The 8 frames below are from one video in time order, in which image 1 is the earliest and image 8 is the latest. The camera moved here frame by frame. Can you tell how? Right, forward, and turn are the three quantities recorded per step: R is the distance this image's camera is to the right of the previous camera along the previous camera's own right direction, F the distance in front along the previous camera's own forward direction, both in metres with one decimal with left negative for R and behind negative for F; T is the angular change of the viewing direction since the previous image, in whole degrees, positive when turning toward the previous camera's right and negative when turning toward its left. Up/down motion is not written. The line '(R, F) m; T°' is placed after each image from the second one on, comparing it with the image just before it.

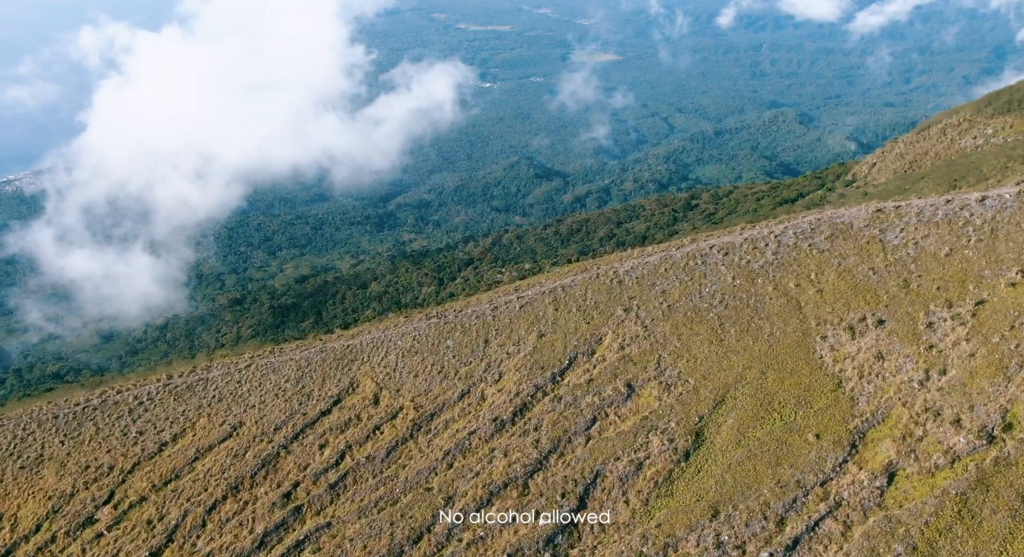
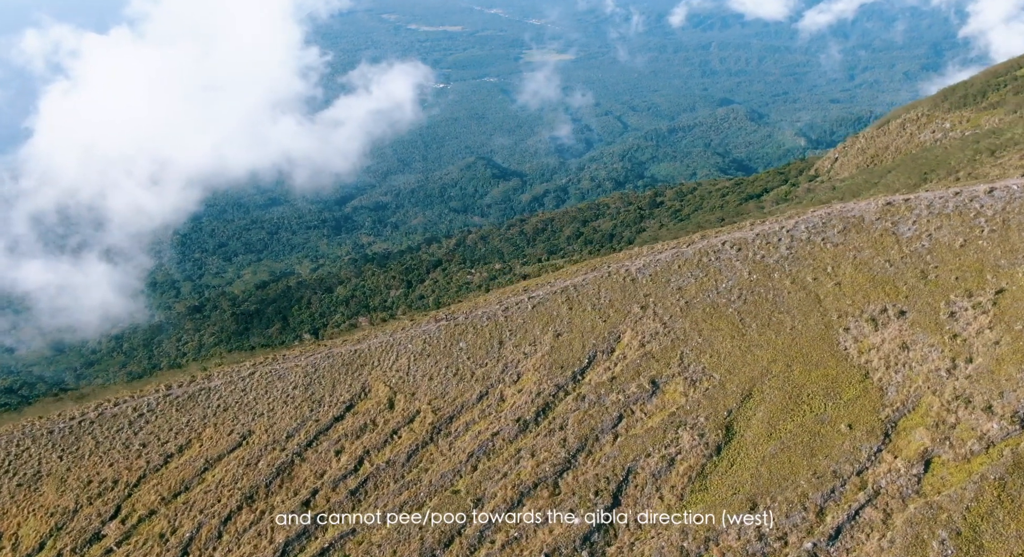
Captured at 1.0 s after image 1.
(-2.7, +0.1) m; +3°
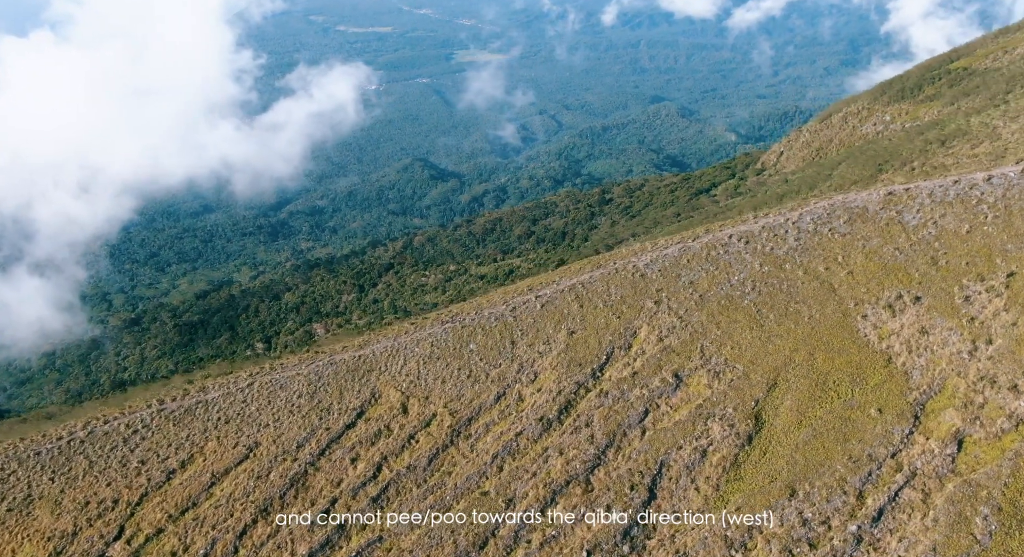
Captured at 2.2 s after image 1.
(-3.4, +0.2) m; +4°
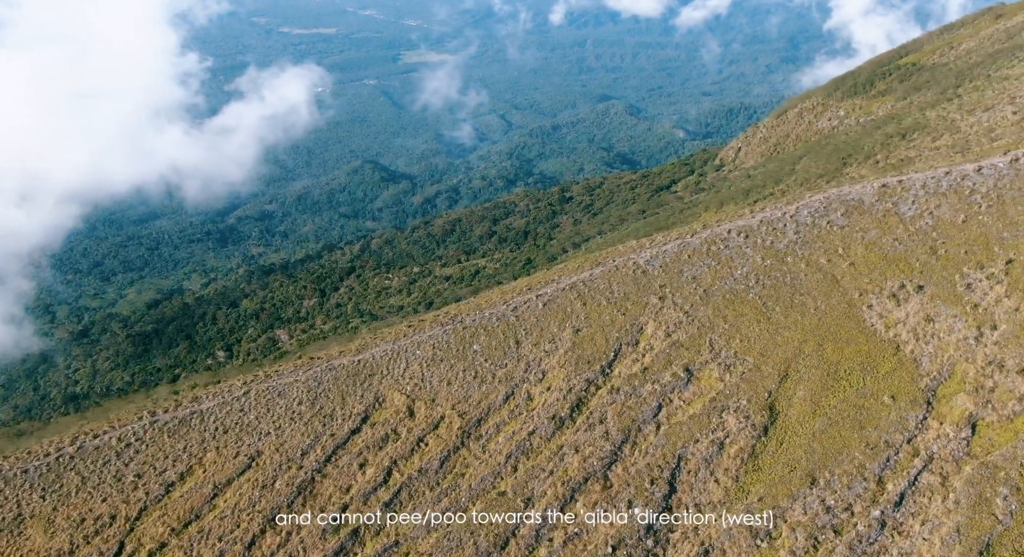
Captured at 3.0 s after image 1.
(-2.4, +0.1) m; +3°
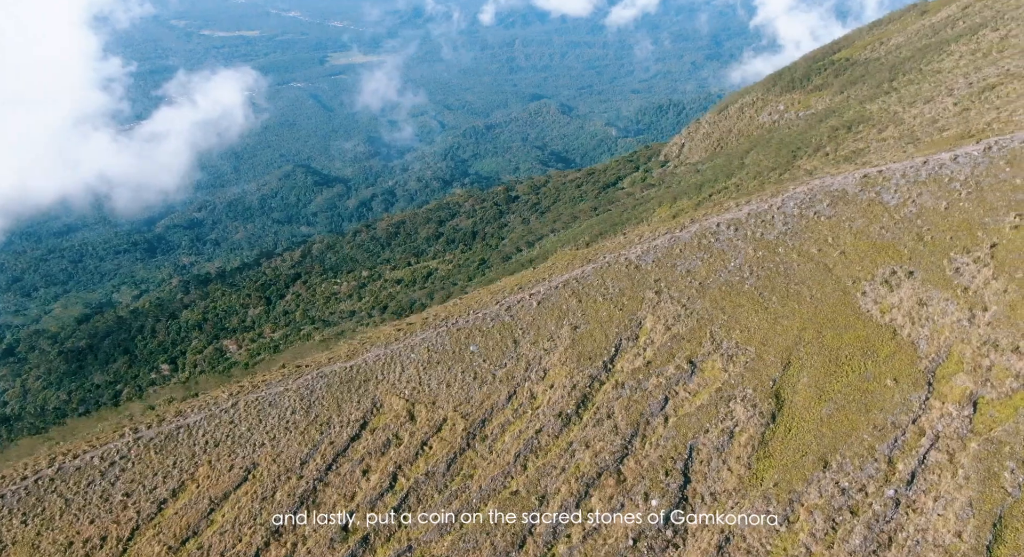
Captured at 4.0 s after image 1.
(-2.8, +0.1) m; +4°
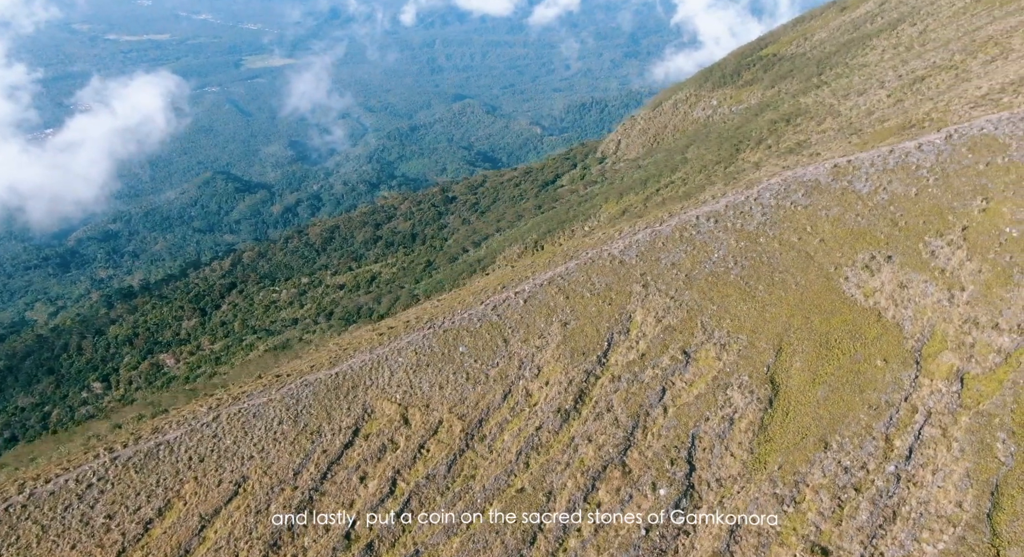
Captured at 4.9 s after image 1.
(-2.8, 0.0) m; +5°
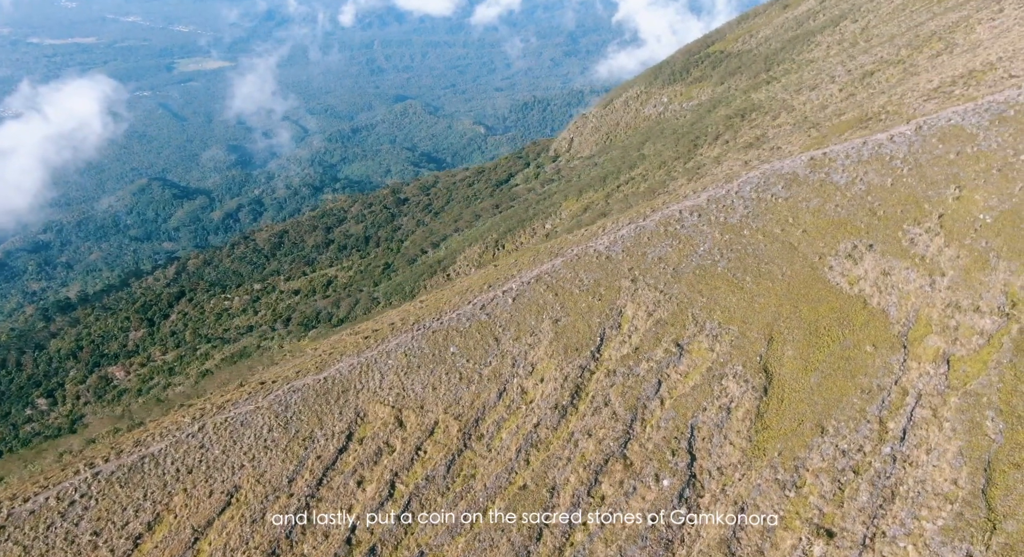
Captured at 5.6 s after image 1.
(-2.0, 0.0) m; +3°
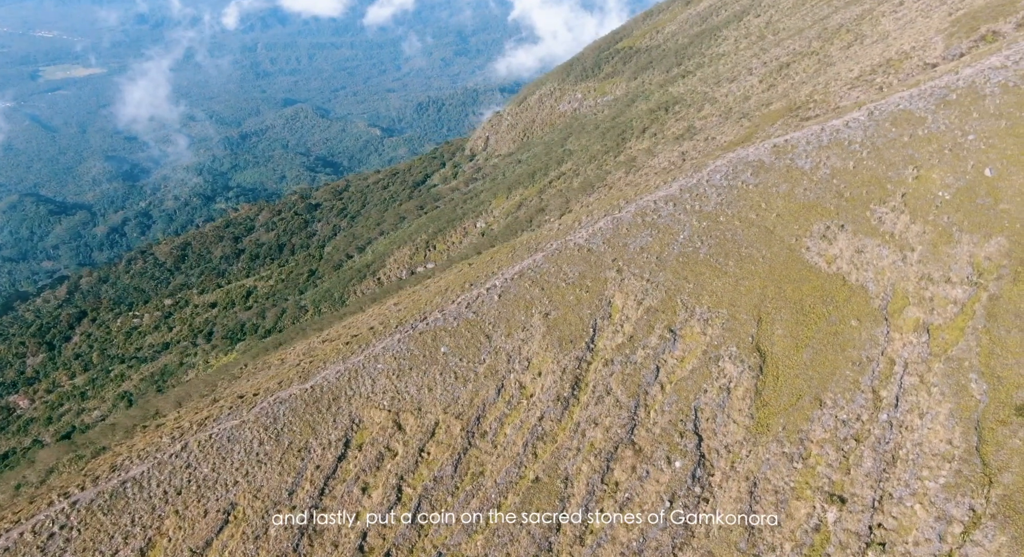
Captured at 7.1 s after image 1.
(-4.1, 0.0) m; +6°
